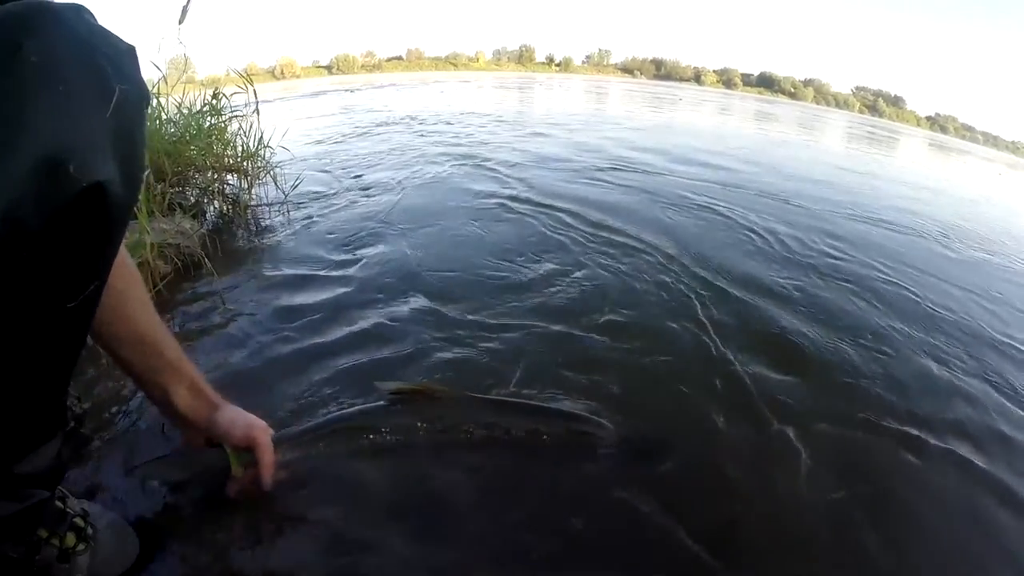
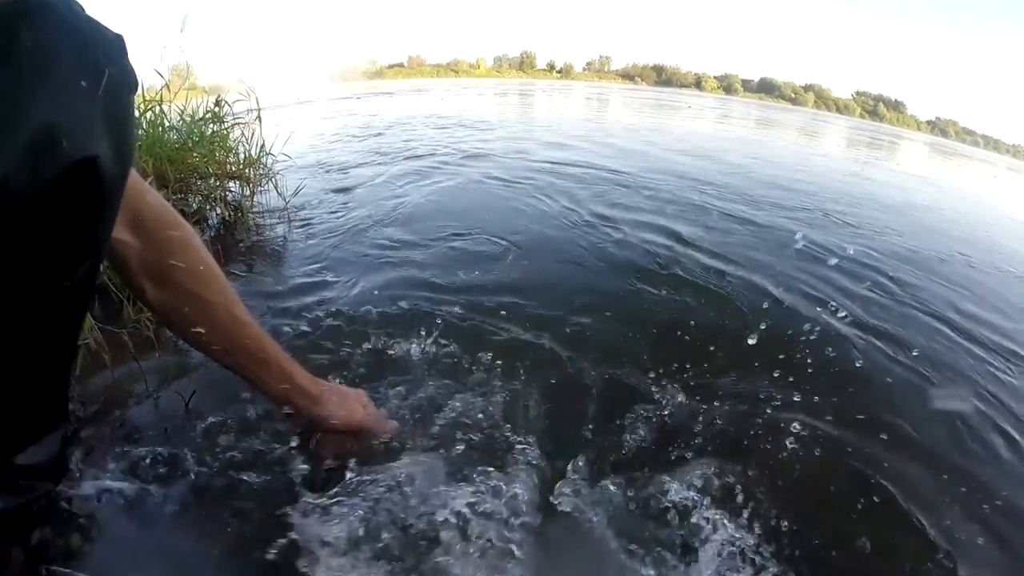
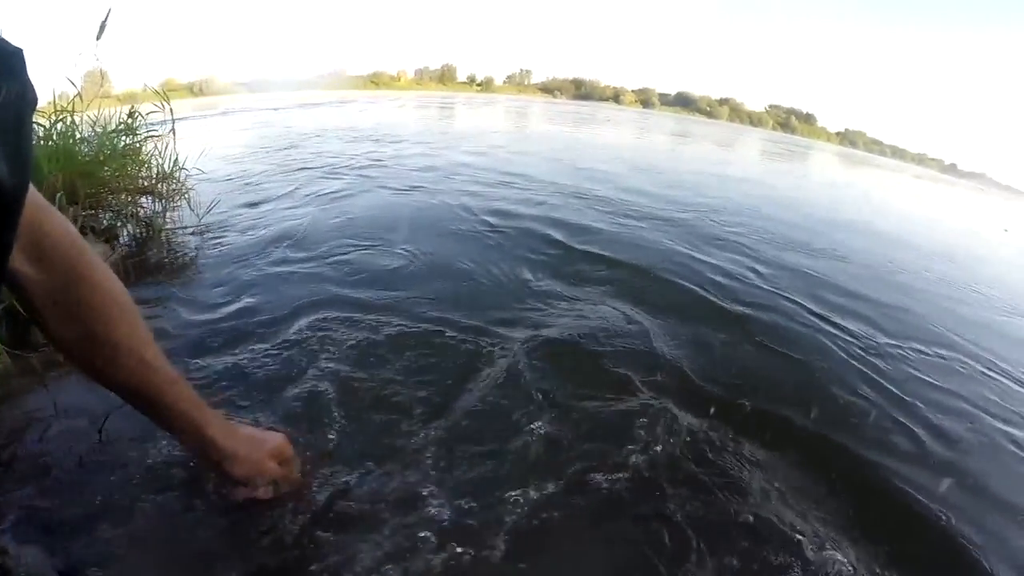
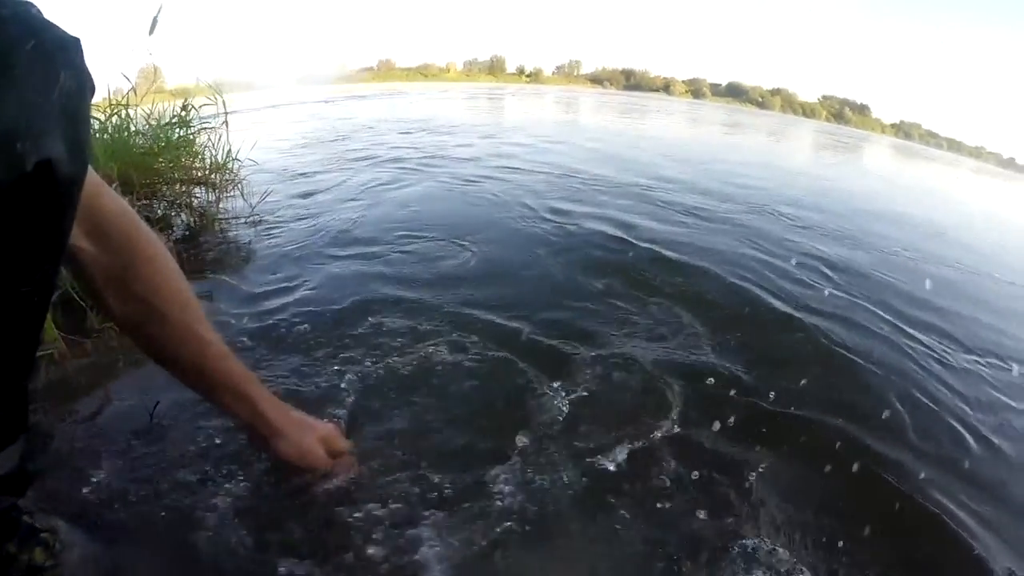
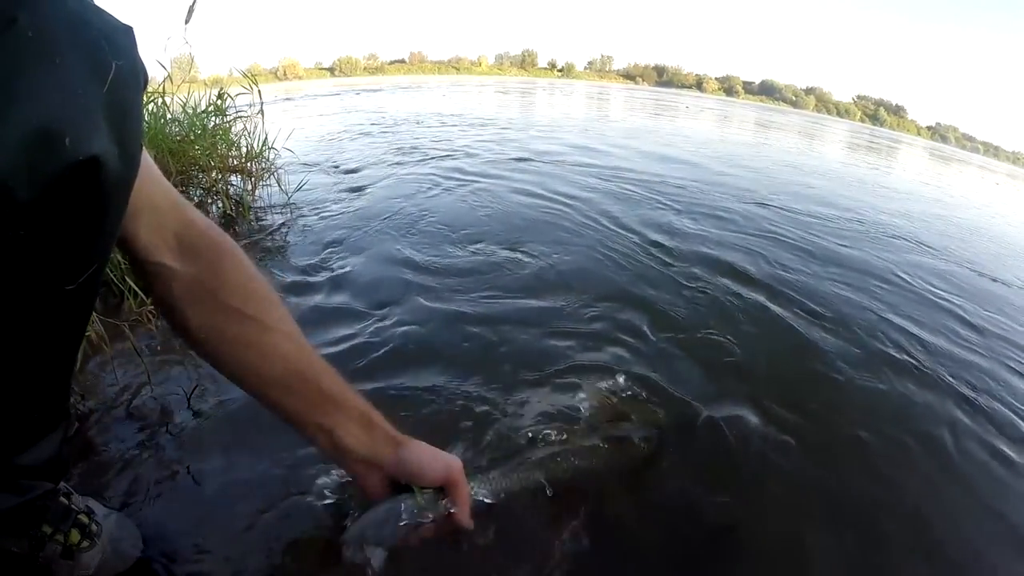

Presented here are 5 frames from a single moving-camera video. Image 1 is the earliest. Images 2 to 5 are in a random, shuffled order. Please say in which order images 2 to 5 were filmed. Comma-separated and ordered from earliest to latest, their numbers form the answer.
5, 2, 4, 3
